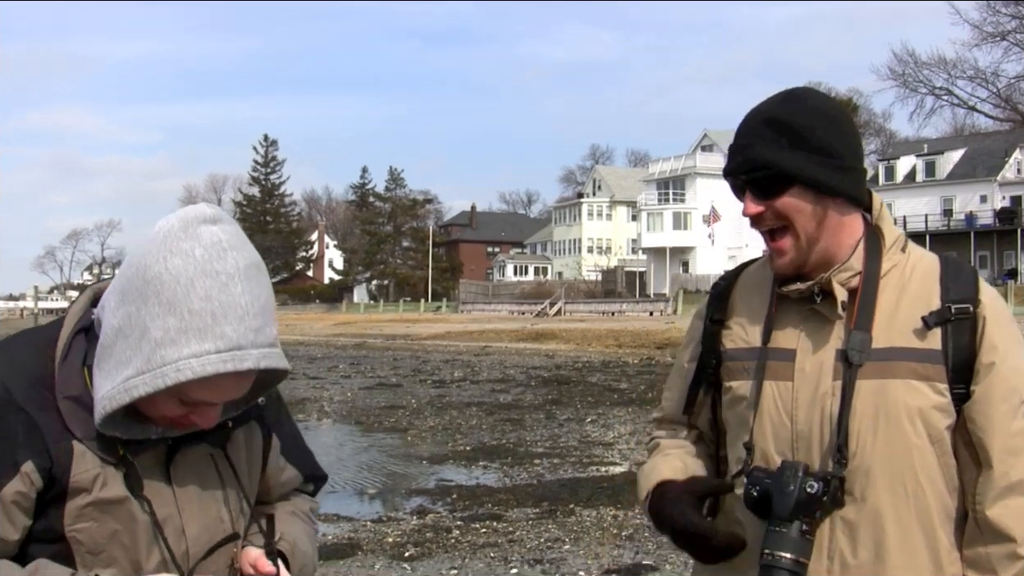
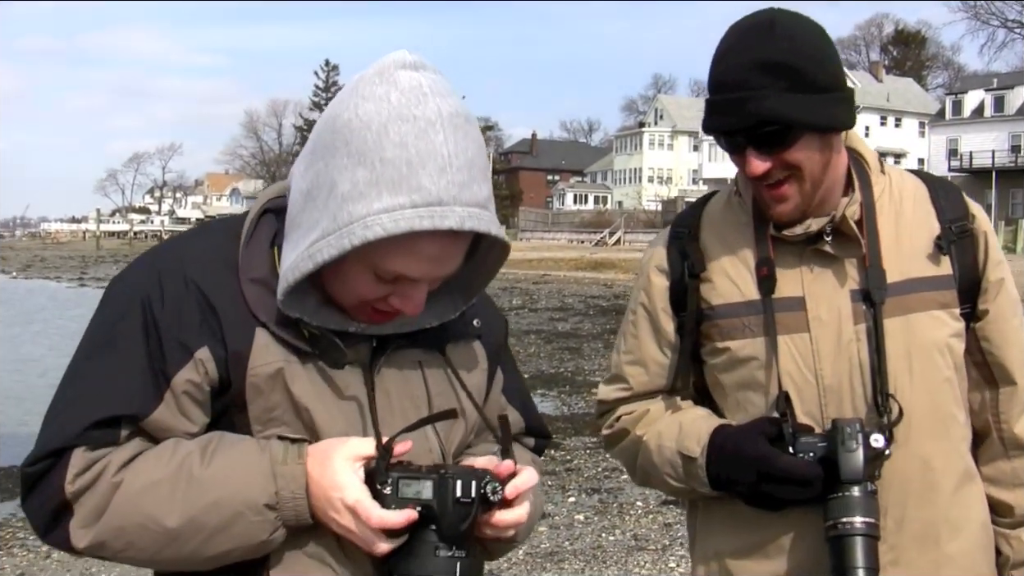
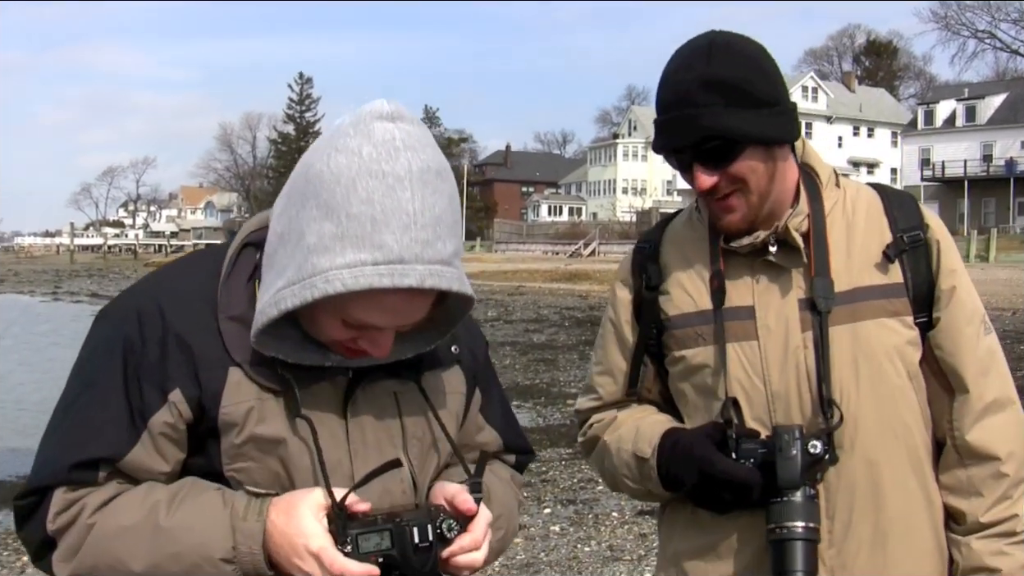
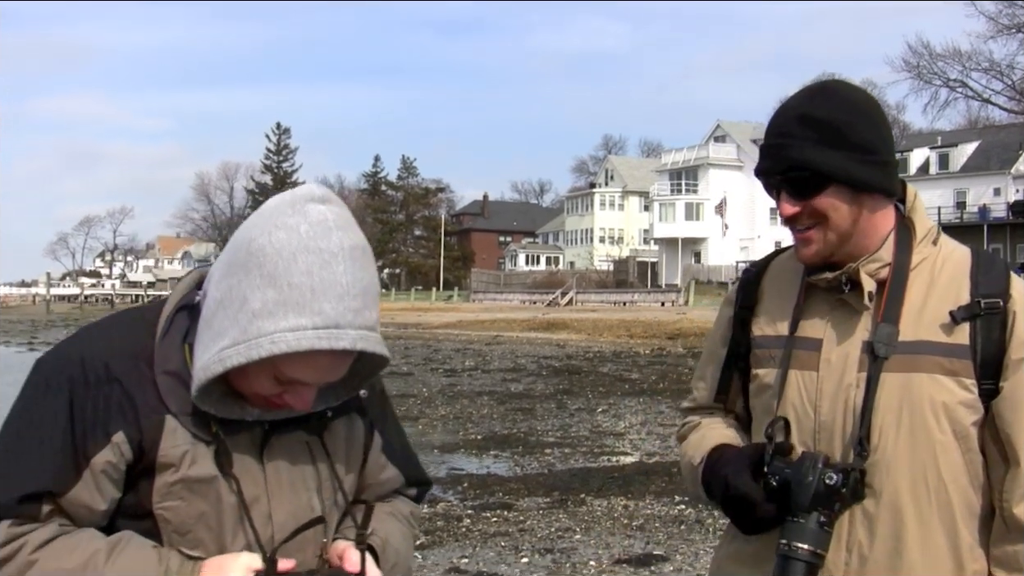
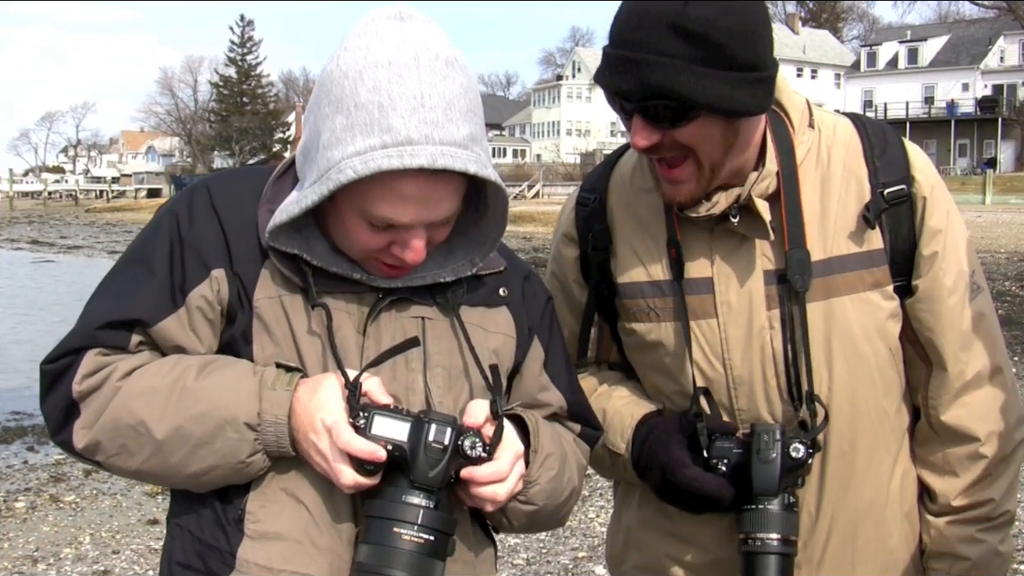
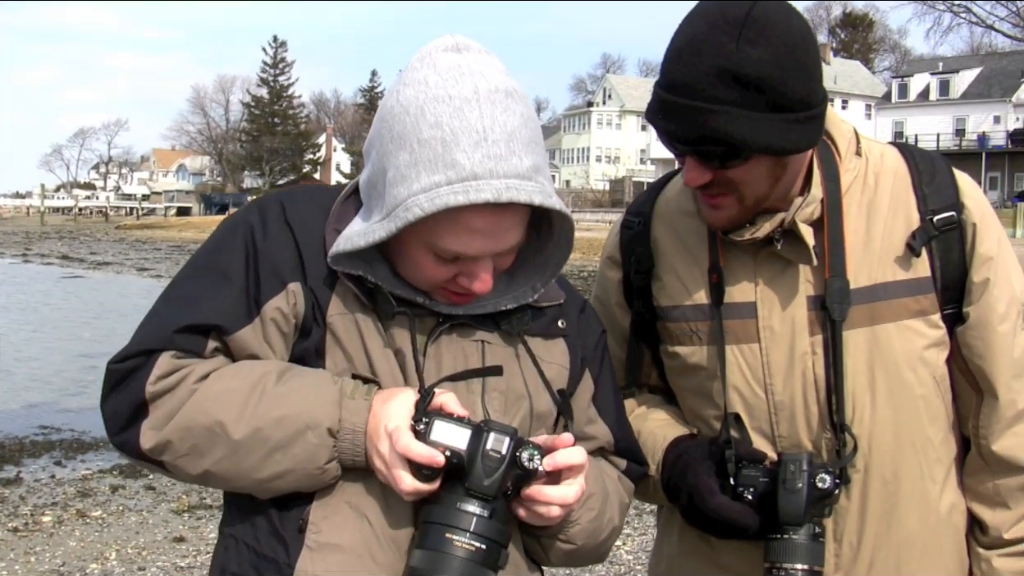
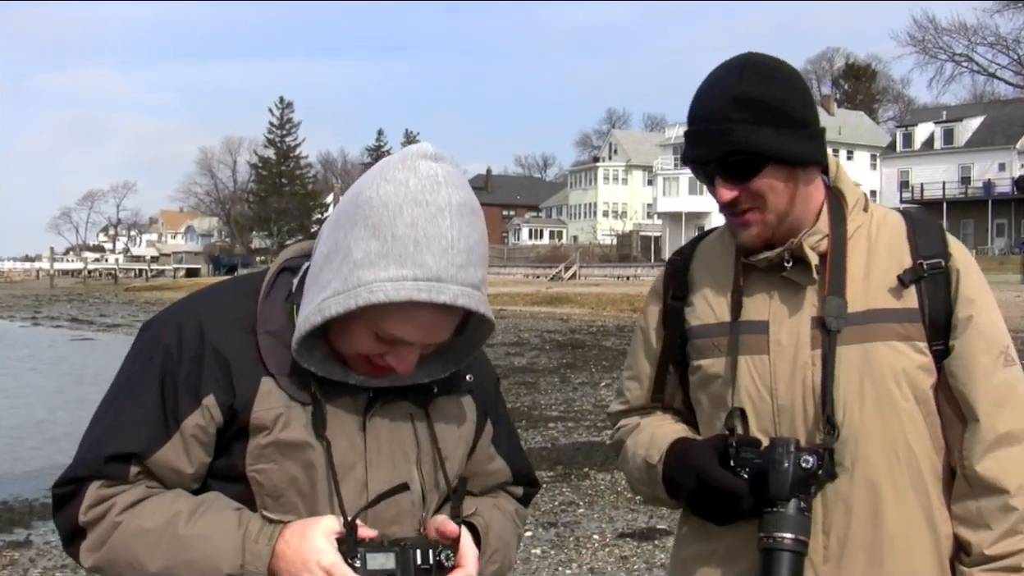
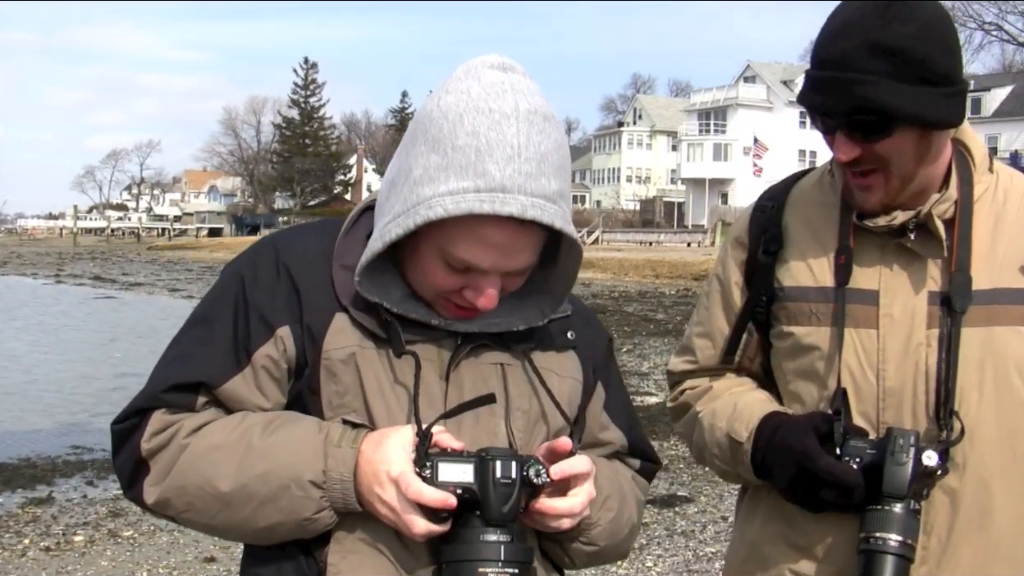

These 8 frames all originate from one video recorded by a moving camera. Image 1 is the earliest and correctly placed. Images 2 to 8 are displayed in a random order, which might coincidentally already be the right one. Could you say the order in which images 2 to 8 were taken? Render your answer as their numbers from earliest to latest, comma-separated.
4, 7, 3, 2, 8, 6, 5
